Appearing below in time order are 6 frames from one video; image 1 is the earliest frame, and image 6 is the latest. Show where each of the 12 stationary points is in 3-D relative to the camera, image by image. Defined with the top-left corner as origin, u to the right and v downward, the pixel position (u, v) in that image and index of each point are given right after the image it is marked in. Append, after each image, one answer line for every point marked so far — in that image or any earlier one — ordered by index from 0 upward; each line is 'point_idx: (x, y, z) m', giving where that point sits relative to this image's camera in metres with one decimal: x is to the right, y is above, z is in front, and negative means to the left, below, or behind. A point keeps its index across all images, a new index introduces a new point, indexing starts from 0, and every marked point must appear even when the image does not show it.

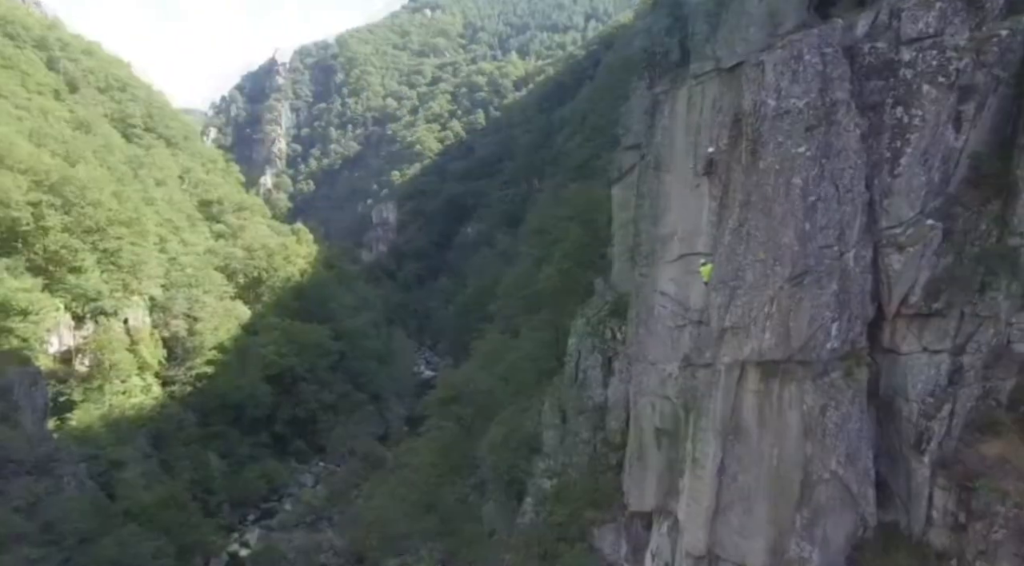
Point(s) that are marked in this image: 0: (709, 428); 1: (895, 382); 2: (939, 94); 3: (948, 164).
0: (+2.7, -2.1, +10.6) m
1: (+5.1, -1.3, +9.5) m
2: (+6.1, +2.7, +10.3) m
3: (+6.1, +1.7, +10.3) m
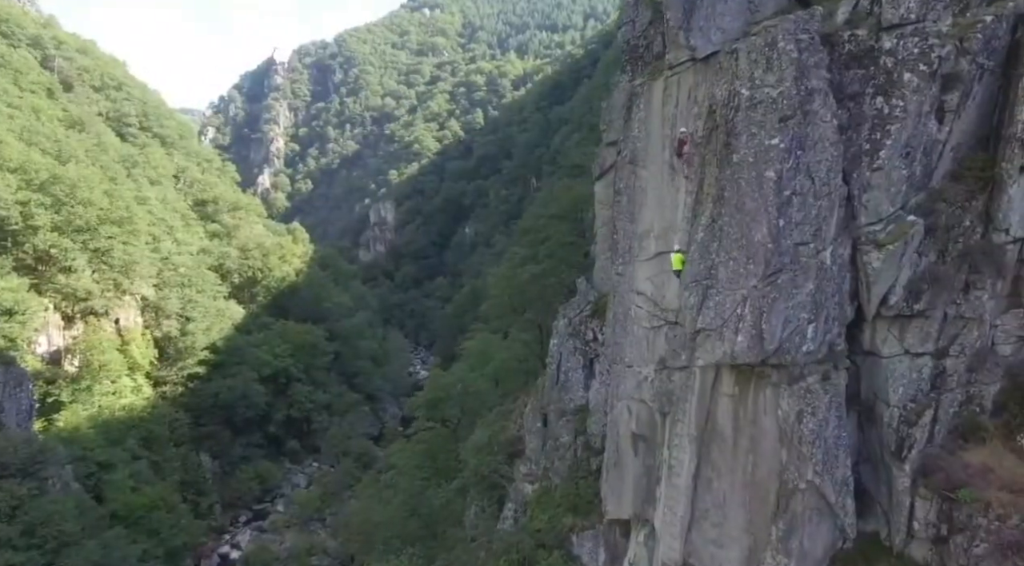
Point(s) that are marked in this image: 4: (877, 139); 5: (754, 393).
0: (+2.2, -2.1, +10.1) m
1: (+4.5, -1.3, +9.1) m
2: (+5.6, +2.7, +9.8) m
3: (+5.6, +1.7, +9.8) m
4: (+5.1, +2.0, +10.1) m
5: (+3.1, -1.3, +9.2) m
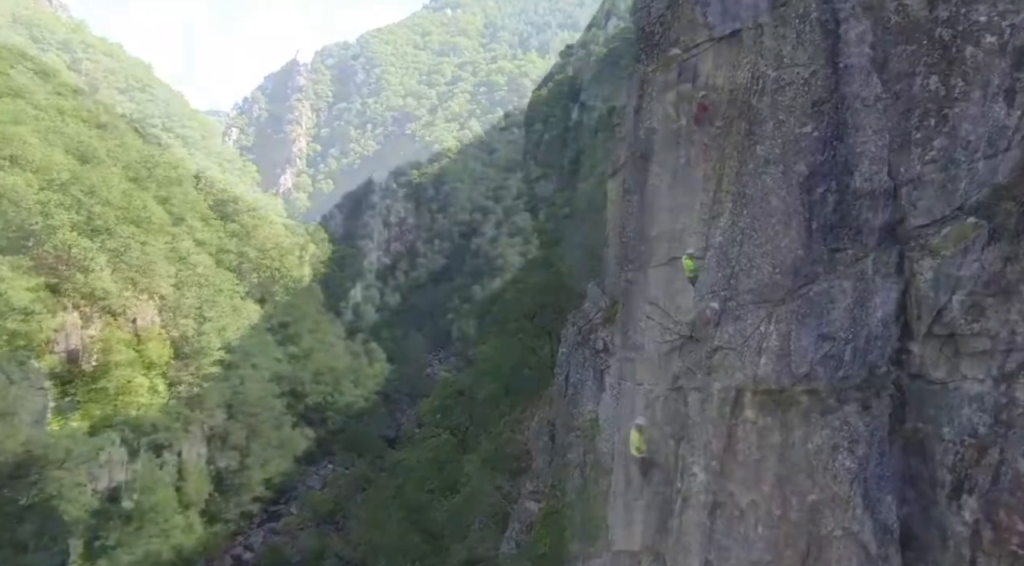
0: (+2.1, -2.2, +8.8) m
1: (+4.4, -1.4, +7.7) m
2: (+5.5, +2.6, +8.4) m
3: (+5.5, +1.5, +8.4) m
4: (+5.0, +1.8, +8.7) m
5: (+2.9, -1.5, +7.8) m
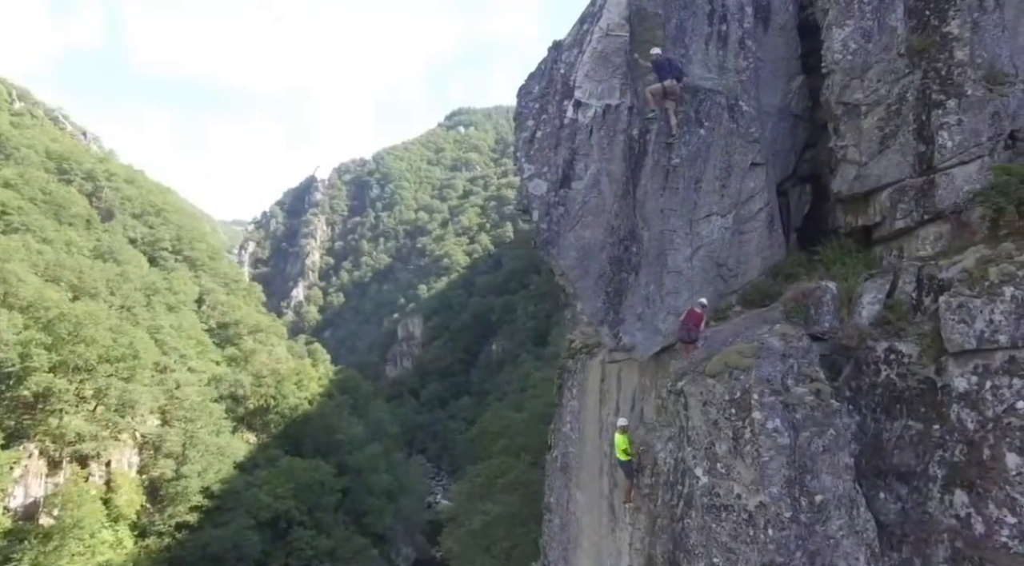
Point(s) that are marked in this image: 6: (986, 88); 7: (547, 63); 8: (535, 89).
0: (+2.0, -2.2, +8.8) m
1: (+4.4, -1.4, +7.9) m
2: (+5.4, +2.6, +8.7) m
3: (+5.4, +1.5, +8.7) m
4: (+4.9, +1.8, +9.0) m
5: (+2.9, -1.5, +7.9) m
6: (+5.7, +2.3, +8.9) m
7: (+0.5, +2.8, +9.4) m
8: (+0.3, +2.5, +9.4) m
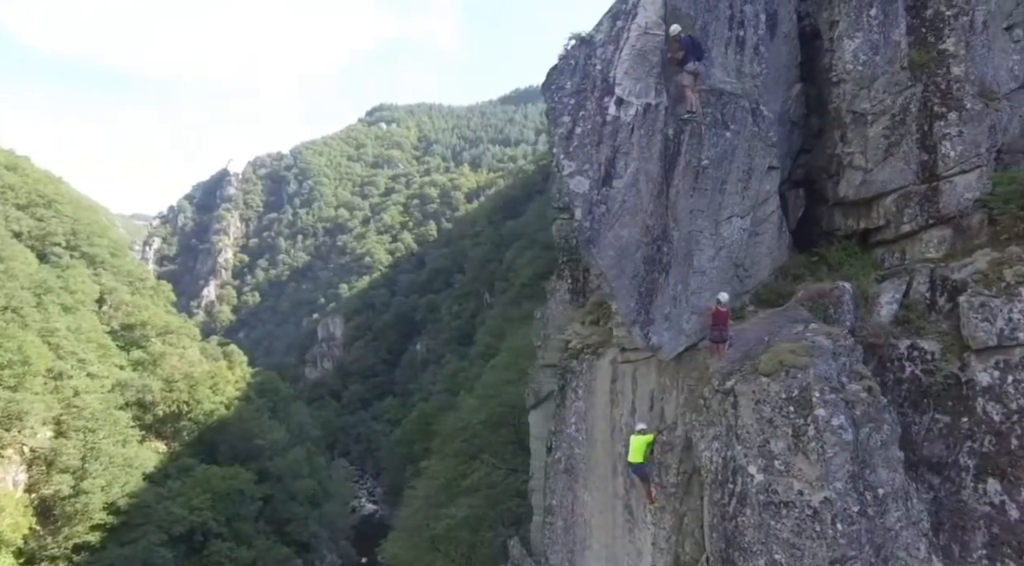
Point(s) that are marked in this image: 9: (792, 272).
0: (+2.4, -2.2, +8.9) m
1: (+4.9, -1.4, +8.3) m
2: (+5.8, +2.6, +9.2) m
3: (+5.8, +1.5, +9.3) m
4: (+5.3, +1.8, +9.5) m
5: (+3.4, -1.5, +8.2) m
6: (+6.1, +2.3, +9.5) m
7: (+0.8, +2.8, +9.2) m
8: (+0.7, +2.5, +9.2) m
9: (+3.9, +0.1, +9.7) m
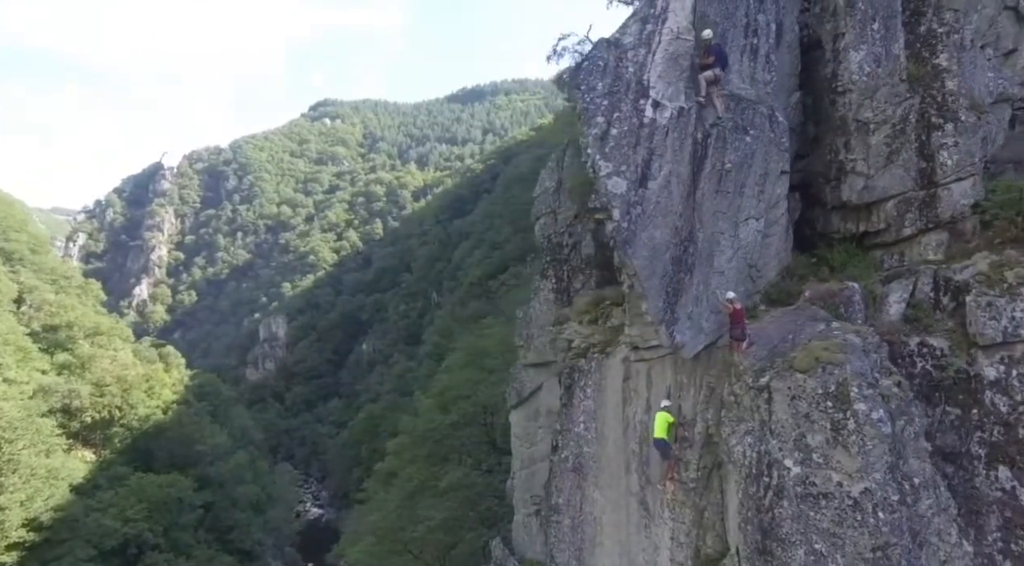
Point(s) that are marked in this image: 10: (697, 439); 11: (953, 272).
0: (+2.8, -2.2, +9.2) m
1: (+5.3, -1.4, +8.9) m
2: (+6.2, +2.5, +9.9) m
3: (+6.1, +1.5, +9.9) m
4: (+5.6, +1.8, +10.0) m
5: (+3.9, -1.5, +8.6) m
6: (+6.4, +2.3, +10.1) m
7: (+1.2, +2.8, +9.4) m
8: (+1.1, +2.5, +9.3) m
9: (+4.2, +0.1, +10.1) m
10: (+2.4, -2.1, +9.7) m
11: (+5.7, +0.2, +9.4) m
